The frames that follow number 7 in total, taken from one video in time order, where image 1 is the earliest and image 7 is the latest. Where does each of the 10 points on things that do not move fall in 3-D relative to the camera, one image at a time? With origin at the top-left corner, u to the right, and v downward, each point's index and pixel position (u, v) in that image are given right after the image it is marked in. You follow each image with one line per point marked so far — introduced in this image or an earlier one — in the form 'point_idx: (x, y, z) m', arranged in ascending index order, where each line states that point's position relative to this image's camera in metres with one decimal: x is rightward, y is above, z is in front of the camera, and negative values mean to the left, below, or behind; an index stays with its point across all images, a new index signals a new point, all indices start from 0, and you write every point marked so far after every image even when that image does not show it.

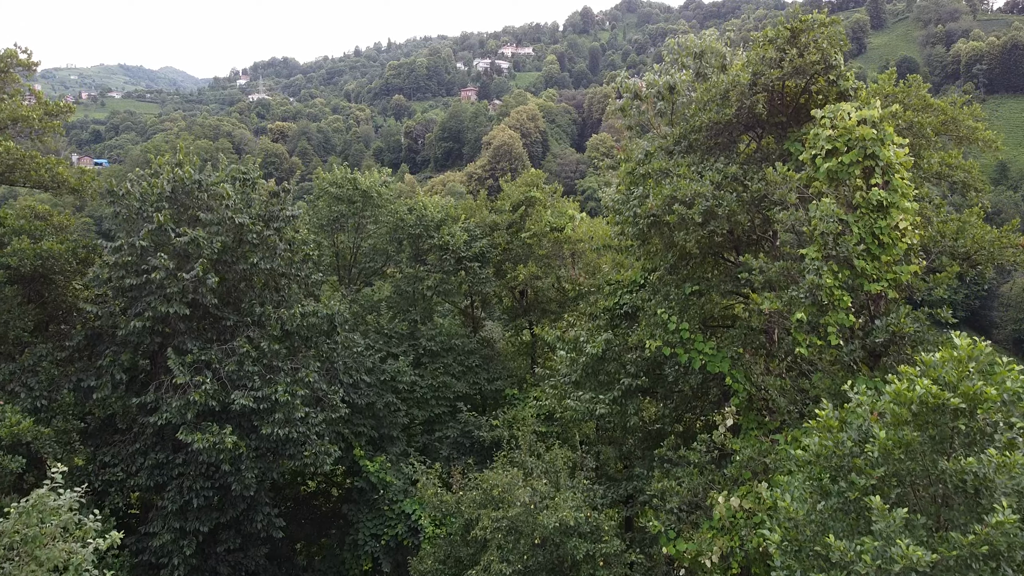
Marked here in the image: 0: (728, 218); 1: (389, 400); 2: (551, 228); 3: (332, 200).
0: (+2.2, +0.7, +7.3) m
1: (-2.0, -1.9, +11.9) m
2: (+0.7, +1.1, +13.2) m
3: (-3.5, +1.7, +13.7) m
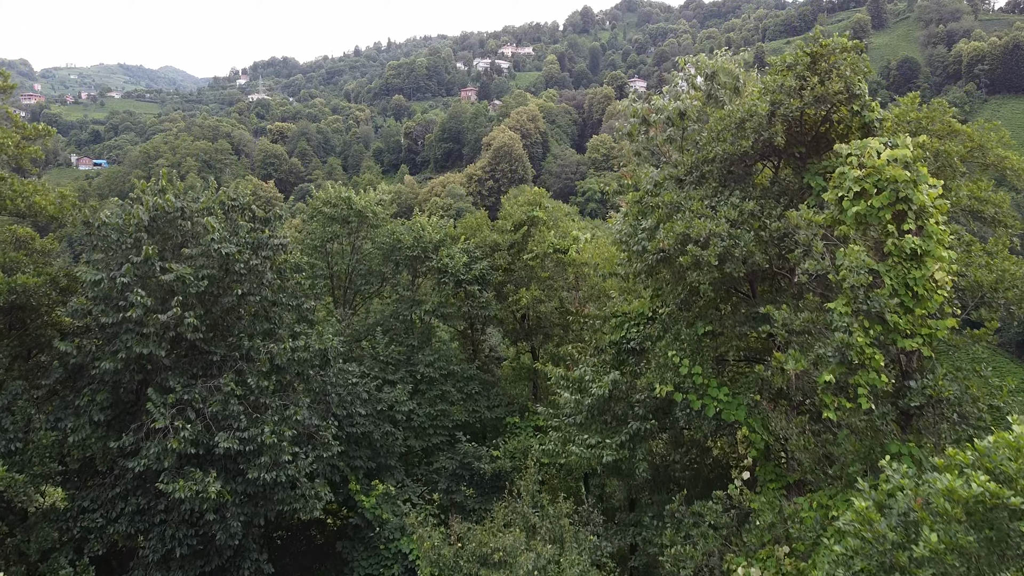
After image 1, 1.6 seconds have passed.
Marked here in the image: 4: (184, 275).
0: (+2.3, +0.3, +6.9) m
1: (-2.0, -2.3, +11.4) m
2: (+0.7, +0.7, +12.7) m
3: (-3.5, +1.3, +13.3) m
4: (-4.0, +0.2, +8.7) m
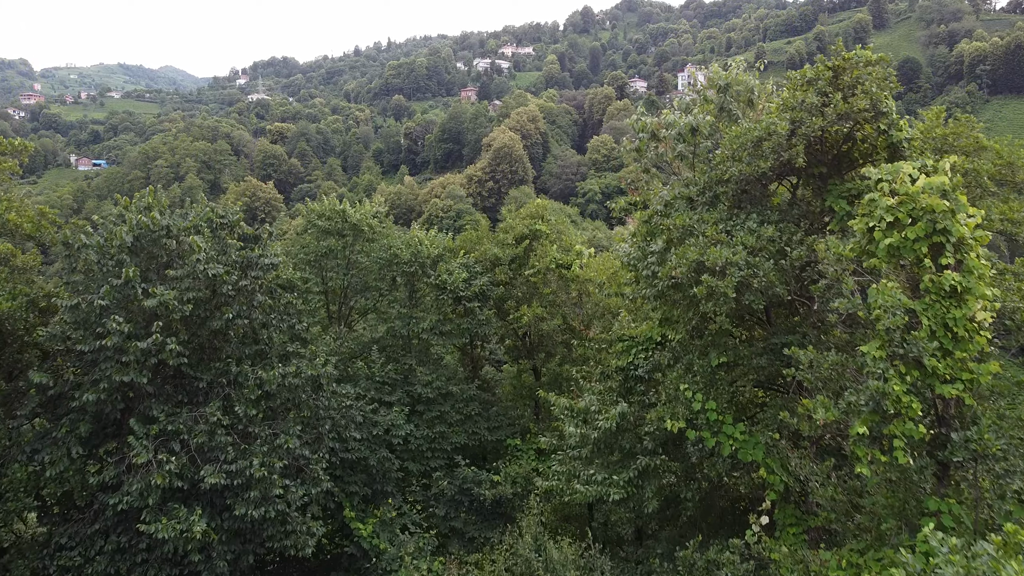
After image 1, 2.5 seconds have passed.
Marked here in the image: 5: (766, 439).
0: (+2.3, 0.0, +6.4) m
1: (-2.0, -2.6, +11.0) m
2: (+0.8, +0.4, +12.2) m
3: (-3.5, +1.0, +12.8) m
4: (-4.0, -0.1, +8.2) m
5: (+2.4, -1.4, +6.6) m
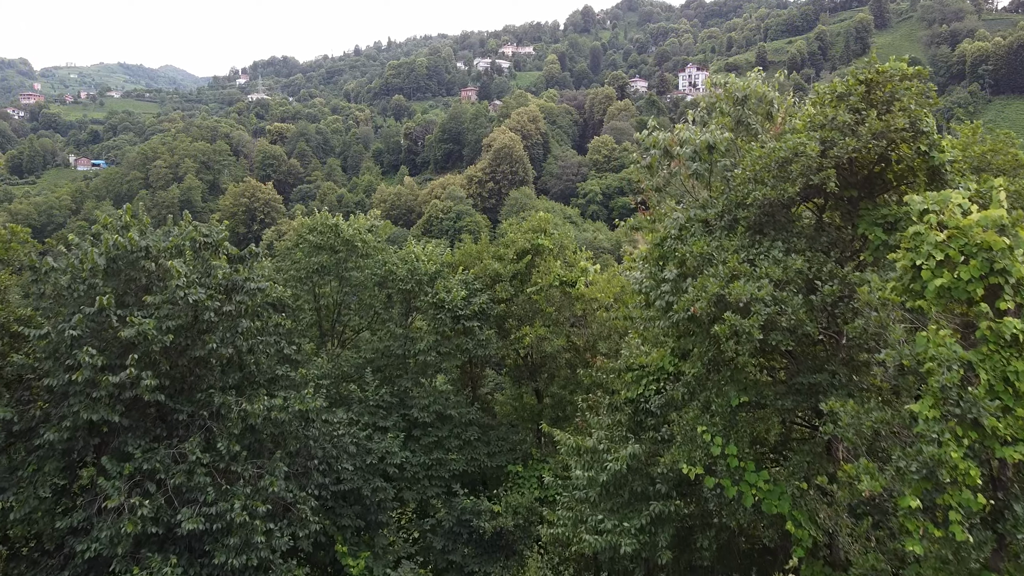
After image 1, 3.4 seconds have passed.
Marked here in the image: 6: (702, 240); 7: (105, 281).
0: (+2.3, -0.3, +5.8) m
1: (-2.0, -2.9, +10.4) m
2: (+0.8, +0.1, +11.6) m
3: (-3.4, +0.7, +12.2) m
4: (-3.9, -0.4, +7.6) m
5: (+2.4, -1.7, +6.0) m
6: (+1.8, +0.5, +6.9) m
7: (-4.7, +0.1, +8.2) m
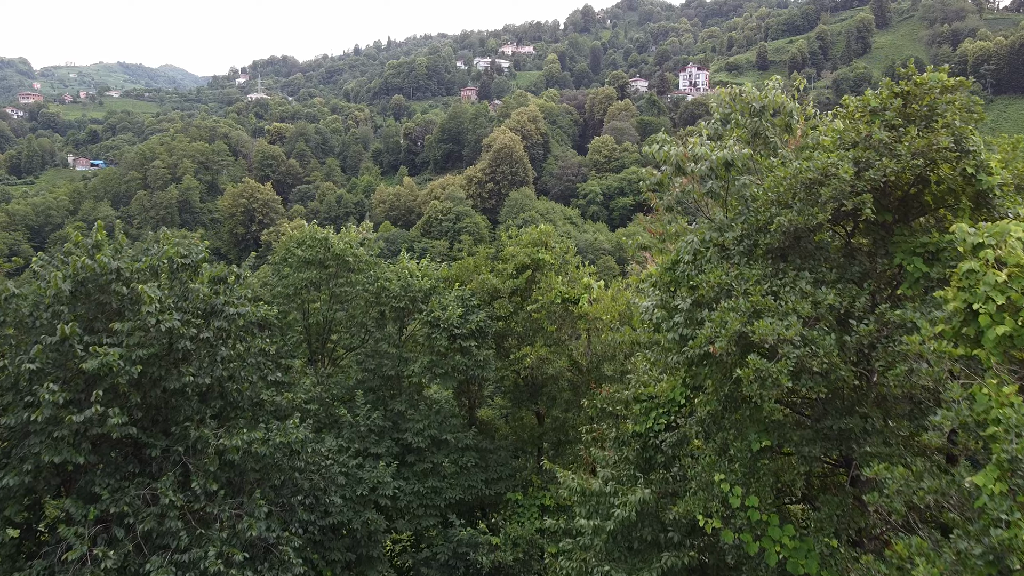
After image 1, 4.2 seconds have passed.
0: (+2.3, -0.6, +5.2) m
1: (-2.0, -3.2, +9.7) m
2: (+0.8, -0.2, +11.0) m
3: (-3.5, +0.4, +11.6) m
4: (-3.9, -0.7, +7.0) m
5: (+2.4, -2.0, +5.4) m
6: (+1.8, +0.2, +6.3) m
7: (-4.7, -0.2, +7.6) m
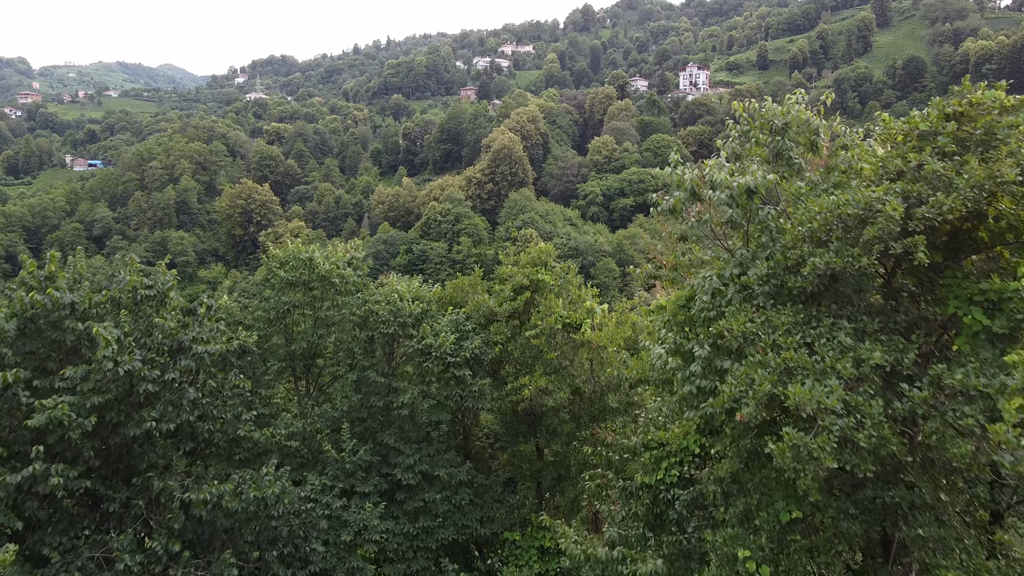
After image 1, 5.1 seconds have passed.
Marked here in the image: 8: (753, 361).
0: (+2.2, -1.0, +4.4) m
1: (-2.0, -3.5, +9.0) m
2: (+0.7, -0.5, +10.3) m
3: (-3.5, 0.0, +10.8) m
4: (-4.0, -1.1, +6.2) m
5: (+2.3, -2.4, +4.6) m
6: (+1.8, -0.2, +5.5) m
7: (-4.7, -0.6, +6.8) m
8: (+1.7, -0.5, +5.1) m
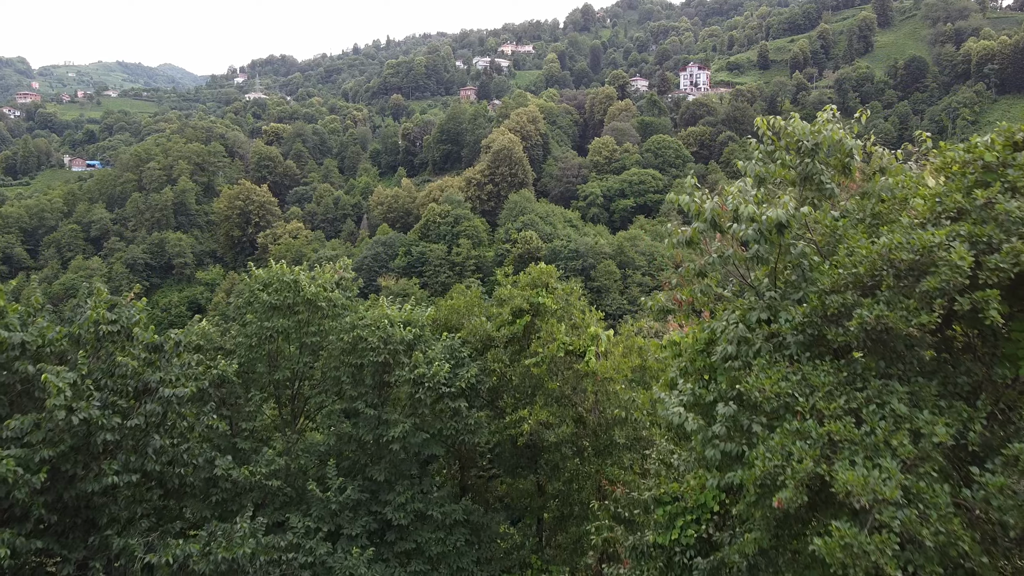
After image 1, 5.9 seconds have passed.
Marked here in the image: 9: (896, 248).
0: (+2.2, -1.3, +3.7) m
1: (-2.0, -3.9, +8.3) m
2: (+0.7, -0.9, +9.6) m
3: (-3.5, -0.3, +10.1) m
4: (-4.0, -1.4, +5.5) m
5: (+2.3, -2.7, +3.9) m
6: (+1.8, -0.5, +4.8) m
7: (-4.8, -0.9, +6.1) m
8: (+1.7, -0.9, +4.4) m
9: (+2.3, +0.3, +4.4) m
